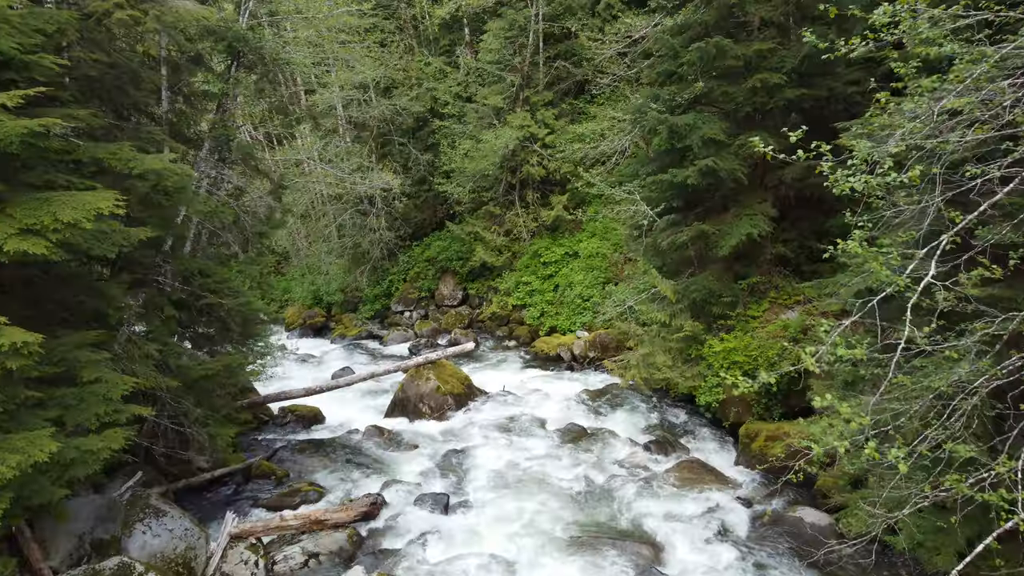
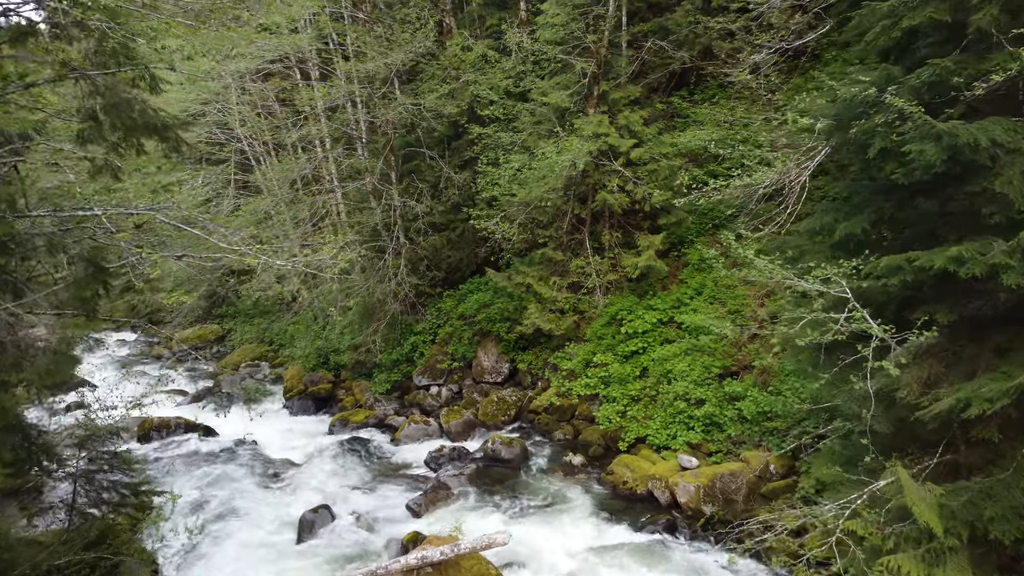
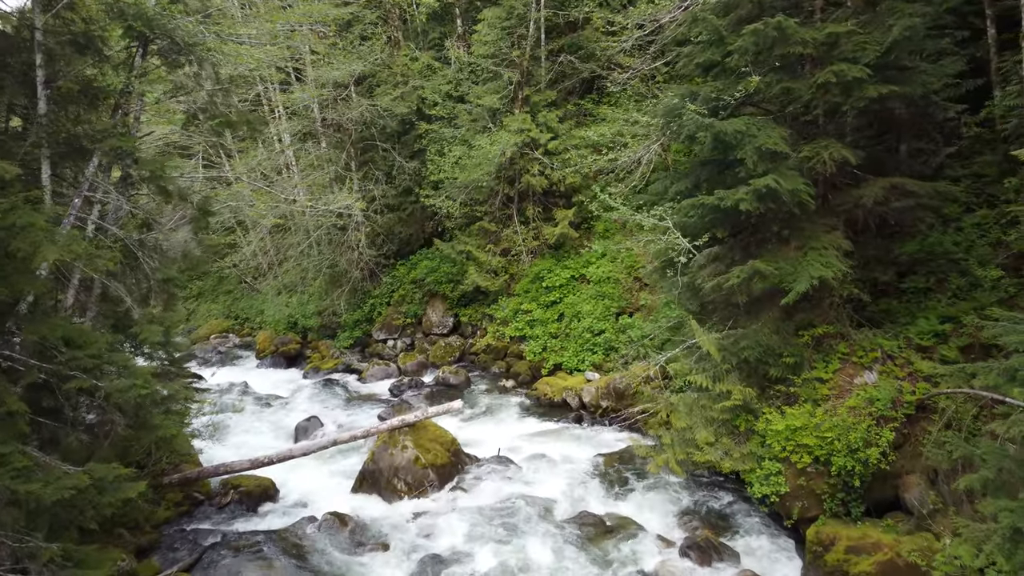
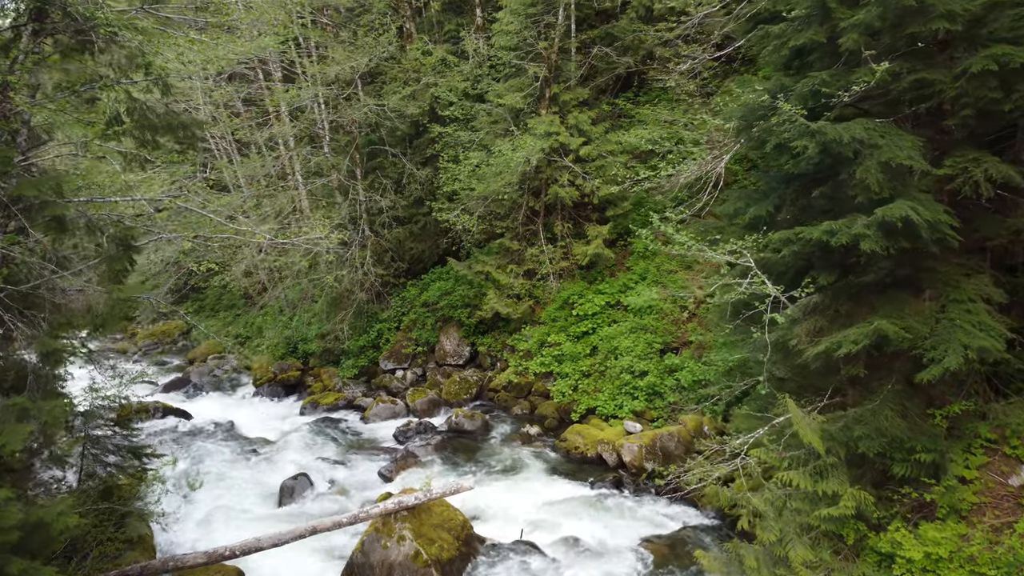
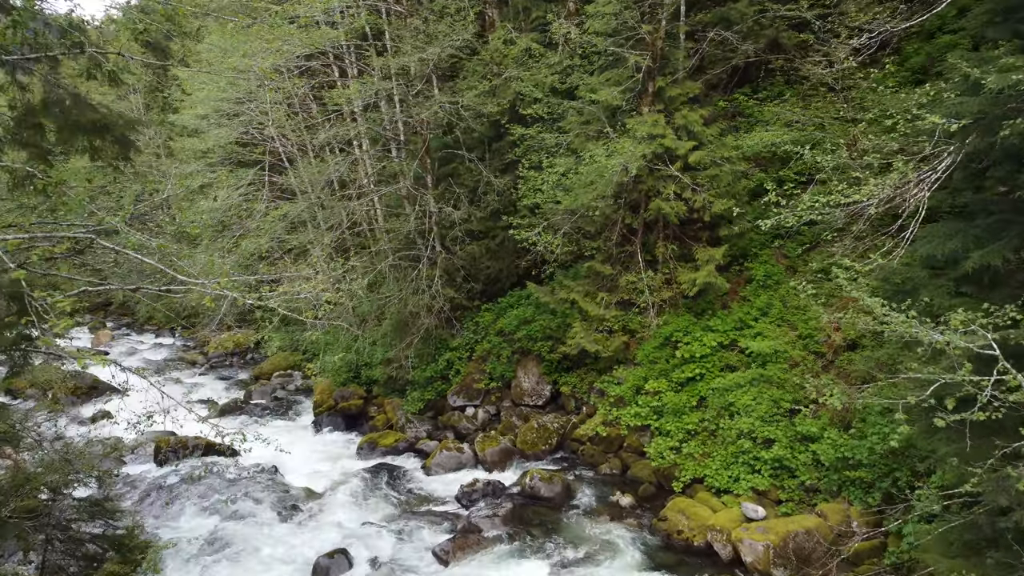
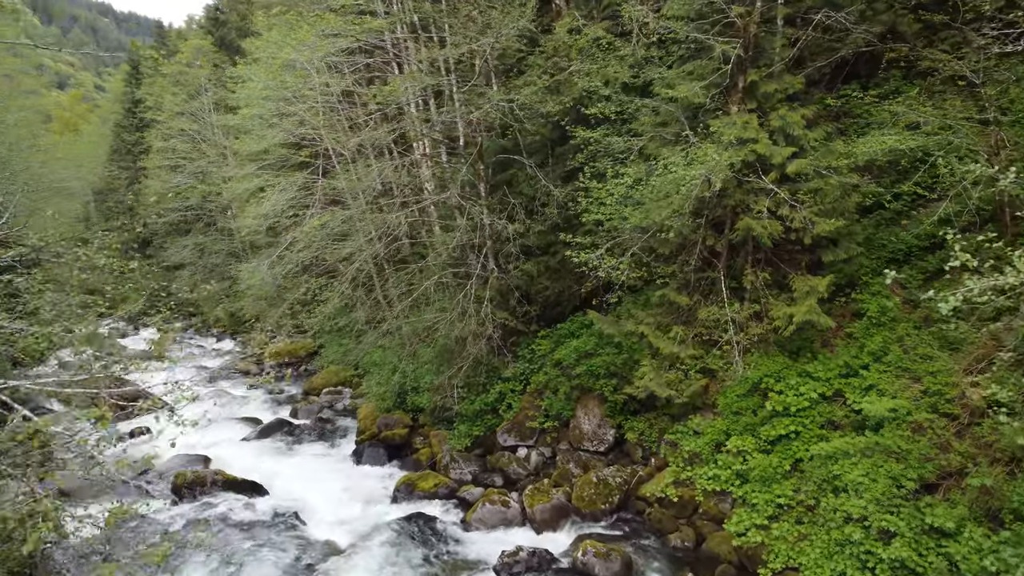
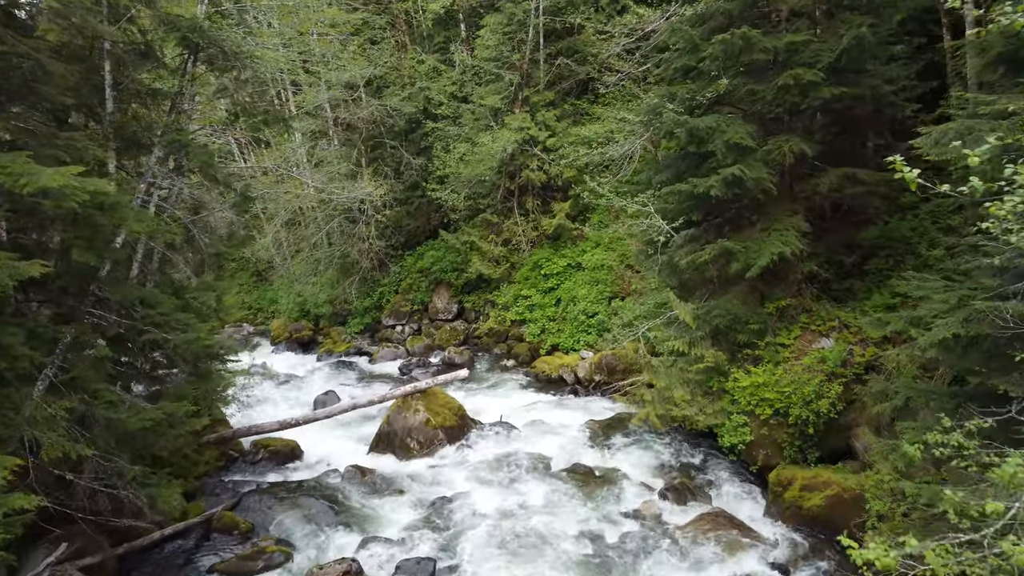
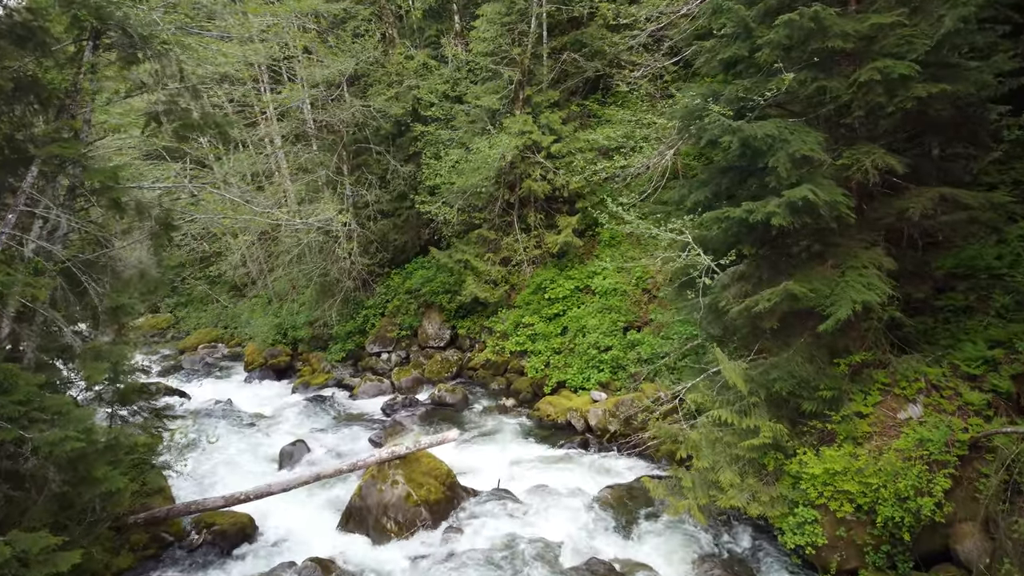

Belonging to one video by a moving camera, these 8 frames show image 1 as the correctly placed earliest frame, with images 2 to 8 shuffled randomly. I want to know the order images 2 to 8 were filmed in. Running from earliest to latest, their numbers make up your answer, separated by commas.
7, 3, 8, 4, 2, 5, 6
